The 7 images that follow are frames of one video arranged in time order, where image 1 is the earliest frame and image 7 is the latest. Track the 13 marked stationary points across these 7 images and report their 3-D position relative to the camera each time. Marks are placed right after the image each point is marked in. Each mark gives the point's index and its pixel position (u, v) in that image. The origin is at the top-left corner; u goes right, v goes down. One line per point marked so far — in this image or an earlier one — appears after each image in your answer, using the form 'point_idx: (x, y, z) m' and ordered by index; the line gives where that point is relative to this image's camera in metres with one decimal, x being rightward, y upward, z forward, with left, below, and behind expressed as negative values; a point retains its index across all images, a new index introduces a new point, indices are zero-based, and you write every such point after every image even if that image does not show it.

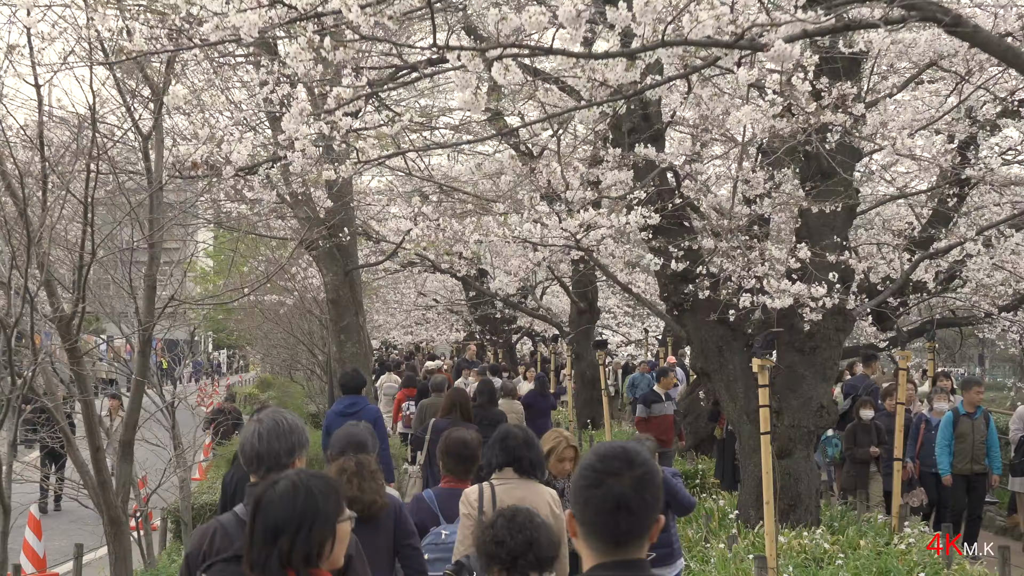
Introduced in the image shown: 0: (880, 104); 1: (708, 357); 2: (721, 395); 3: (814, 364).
0: (+2.4, +1.2, +9.0) m
1: (+1.3, -0.5, +9.6) m
2: (+1.4, -0.7, +9.5) m
3: (+1.9, -0.5, +9.1) m
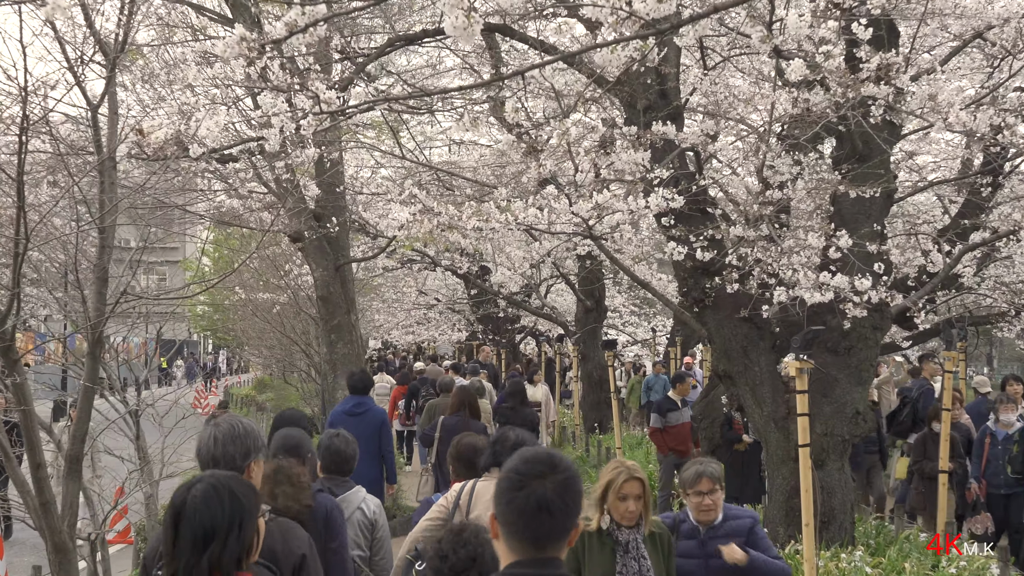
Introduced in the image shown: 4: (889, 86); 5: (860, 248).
0: (+2.4, +1.2, +8.1) m
1: (+1.3, -0.4, +8.7) m
2: (+1.4, -0.7, +8.6) m
3: (+2.0, -0.5, +8.2) m
4: (+2.1, +1.1, +7.9) m
5: (+2.0, +0.2, +8.3) m
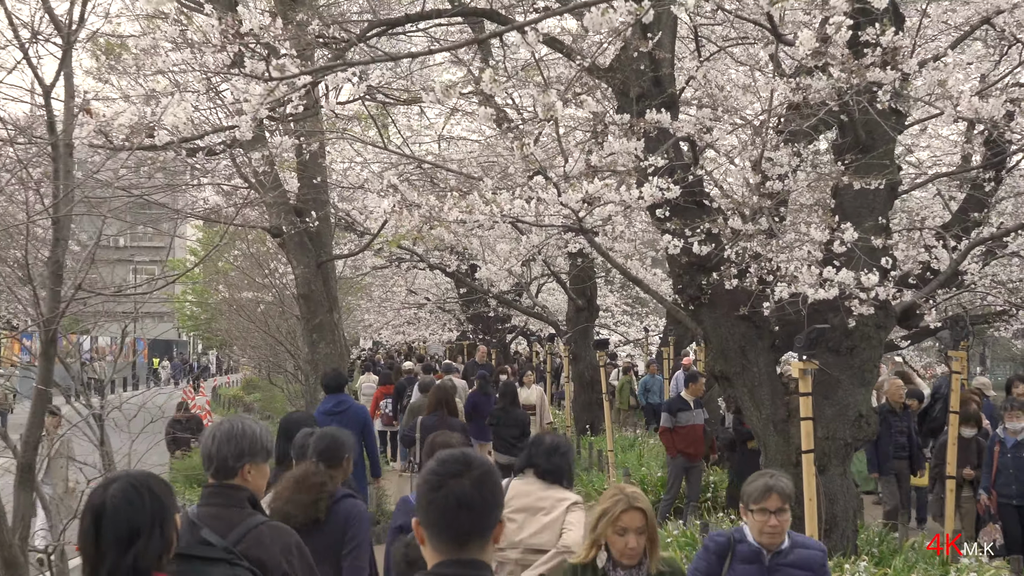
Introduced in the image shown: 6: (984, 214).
0: (+2.3, +1.2, +7.7) m
1: (+1.3, -0.4, +8.3) m
2: (+1.3, -0.7, +8.2) m
3: (+1.9, -0.4, +7.8) m
4: (+2.0, +1.2, +7.5) m
5: (+2.0, +0.3, +7.9) m
6: (+3.6, +0.6, +10.9) m
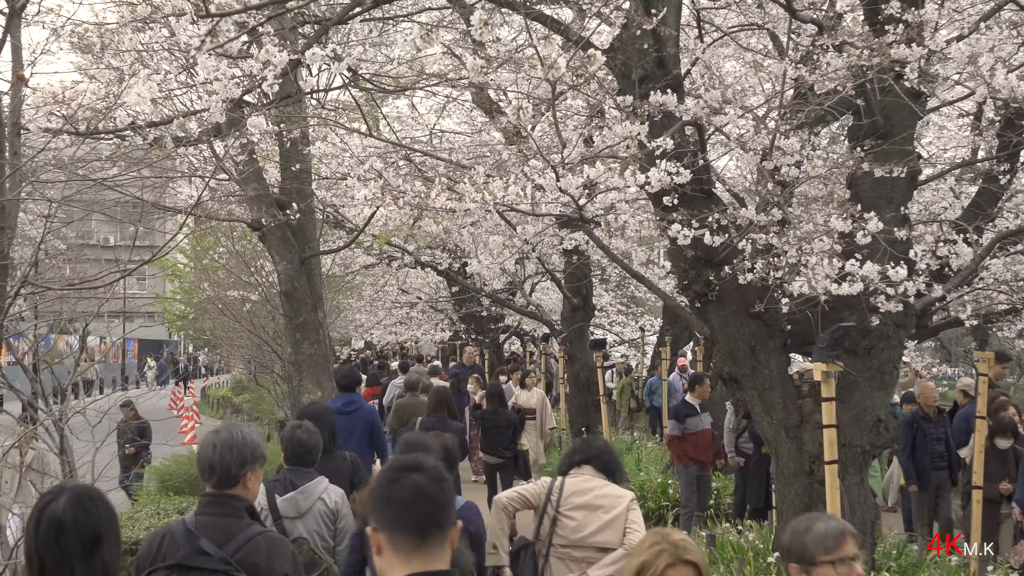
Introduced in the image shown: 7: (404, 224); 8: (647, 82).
0: (+2.3, +1.3, +7.2) m
1: (+1.2, -0.4, +7.7) m
2: (+1.3, -0.6, +7.6) m
3: (+1.8, -0.4, +7.3) m
4: (+2.0, +1.2, +6.9) m
5: (+1.9, +0.3, +7.4) m
6: (+3.6, +0.6, +10.4) m
7: (-1.1, +0.7, +14.4) m
8: (+0.7, +1.1, +7.6) m
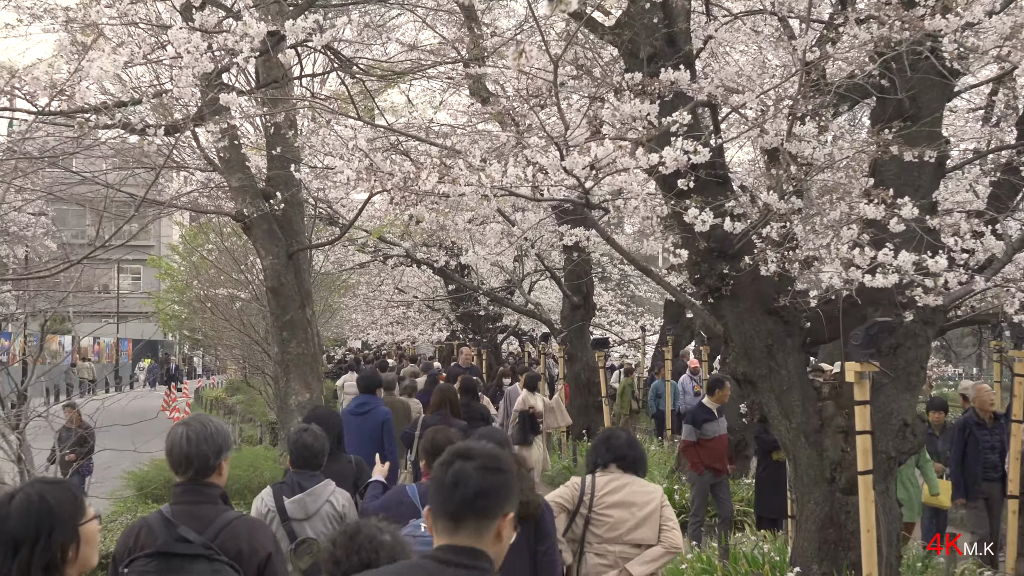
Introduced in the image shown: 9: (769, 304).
0: (+2.3, +1.3, +6.7) m
1: (+1.2, -0.4, +7.2) m
2: (+1.3, -0.6, +7.1) m
3: (+1.8, -0.4, +6.7) m
4: (+2.0, +1.2, +6.4) m
5: (+1.9, +0.3, +6.8) m
6: (+3.6, +0.6, +9.8) m
7: (-1.1, +0.7, +13.9) m
8: (+0.7, +1.1, +7.0) m
9: (+1.3, -0.1, +7.3) m
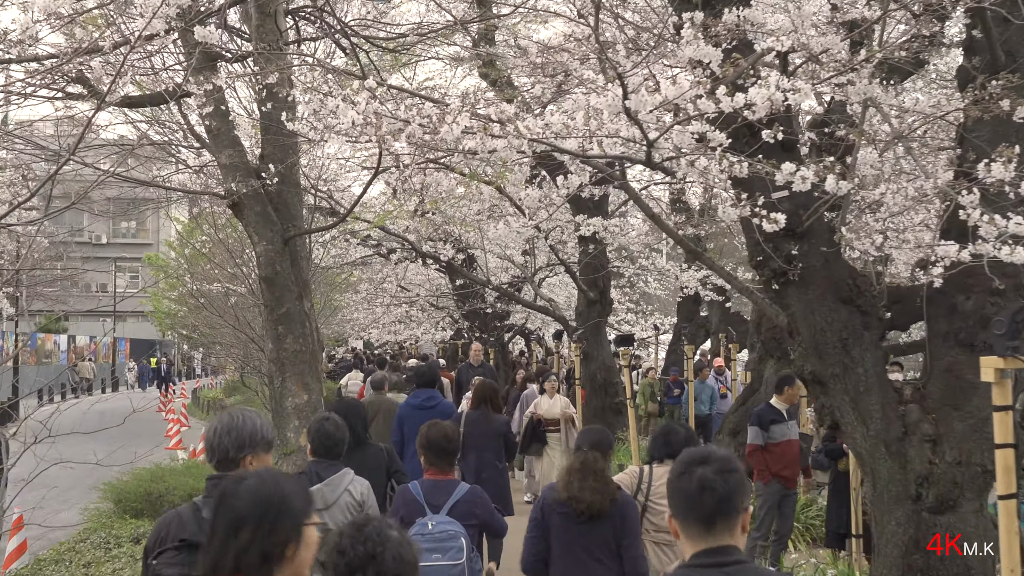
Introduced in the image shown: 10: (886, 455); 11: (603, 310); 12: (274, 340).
0: (+2.4, +1.4, +5.6) m
1: (+1.4, -0.3, +6.1) m
2: (+1.4, -0.5, +6.0) m
3: (+2.0, -0.3, +5.7) m
4: (+2.1, +1.3, +5.4) m
5: (+2.1, +0.4, +5.8) m
6: (+3.7, +0.7, +8.8) m
7: (-1.0, +0.8, +12.8) m
8: (+0.9, +1.2, +6.0) m
9: (+1.5, 0.0, +6.3) m
10: (+1.6, -0.7, +5.9) m
11: (+1.0, -0.2, +15.1) m
12: (-1.5, -0.3, +9.2) m
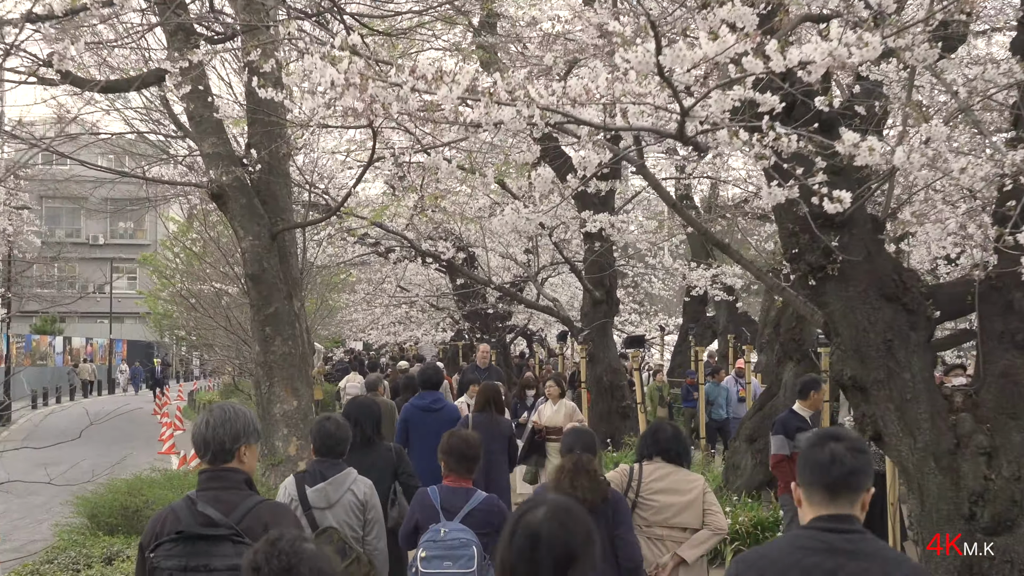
0: (+2.4, +1.4, +5.0) m
1: (+1.4, -0.3, +5.5) m
2: (+1.5, -0.5, +5.4) m
3: (+2.0, -0.3, +5.0) m
4: (+2.2, +1.3, +4.7) m
5: (+2.1, +0.4, +5.1) m
6: (+3.7, +0.7, +8.2) m
7: (-0.9, +0.8, +12.2) m
8: (+0.9, +1.2, +5.3) m
9: (+1.5, 0.0, +5.6) m
10: (+1.6, -0.7, +5.3) m
11: (+1.0, -0.2, +14.5) m
12: (-1.5, -0.3, +8.5) m
